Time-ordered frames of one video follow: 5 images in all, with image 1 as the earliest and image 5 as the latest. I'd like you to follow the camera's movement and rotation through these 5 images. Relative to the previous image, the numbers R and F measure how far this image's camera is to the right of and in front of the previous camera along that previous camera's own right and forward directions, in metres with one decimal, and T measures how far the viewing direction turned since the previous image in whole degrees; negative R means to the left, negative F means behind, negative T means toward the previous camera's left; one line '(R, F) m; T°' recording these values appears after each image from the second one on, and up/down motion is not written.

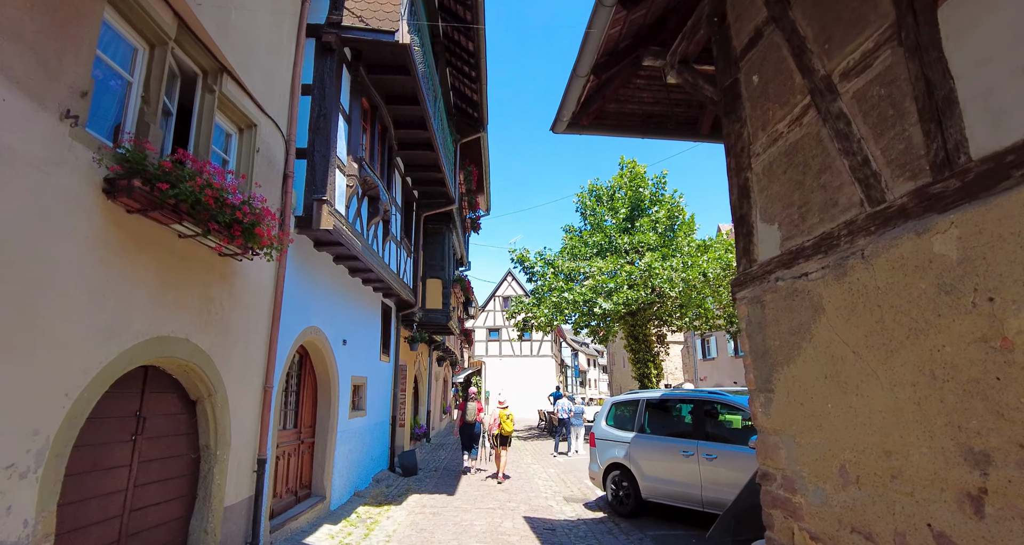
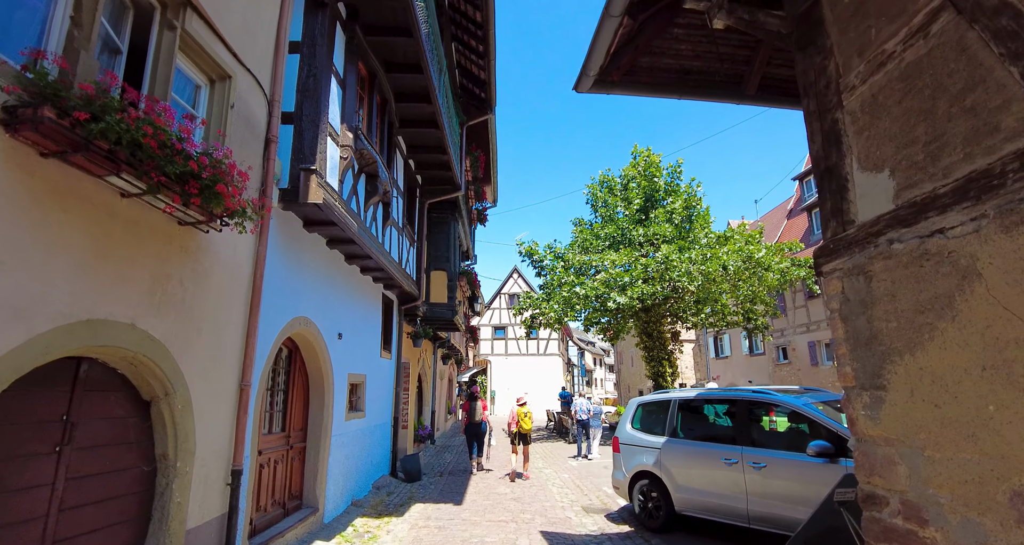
(-0.1, +0.8) m; 0°
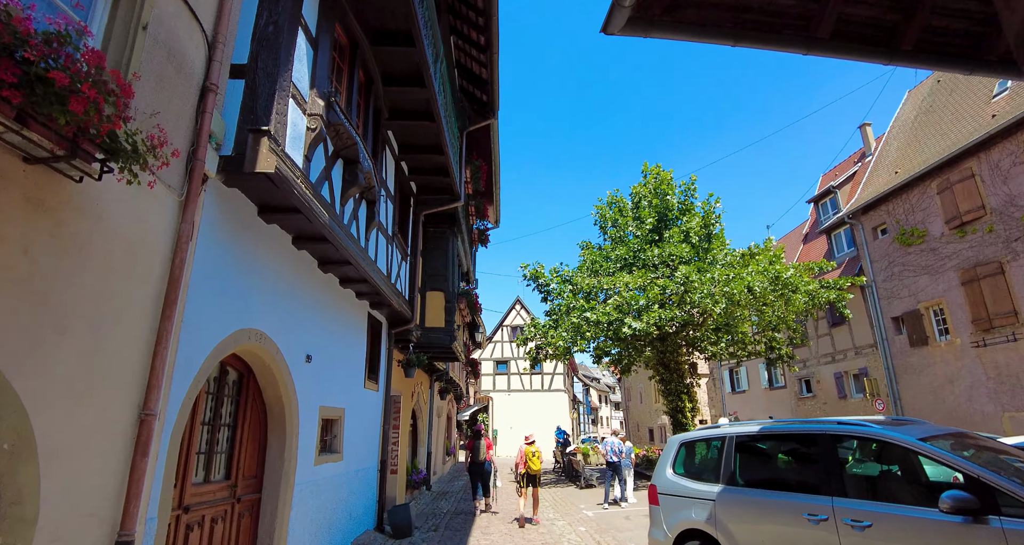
(-0.1, +1.3) m; 0°
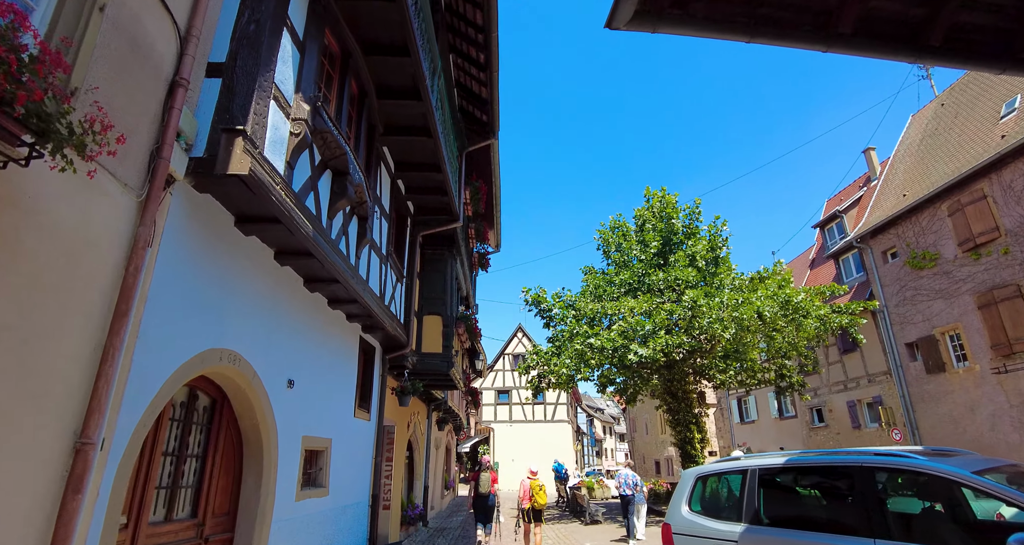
(0.0, +0.4) m; 0°
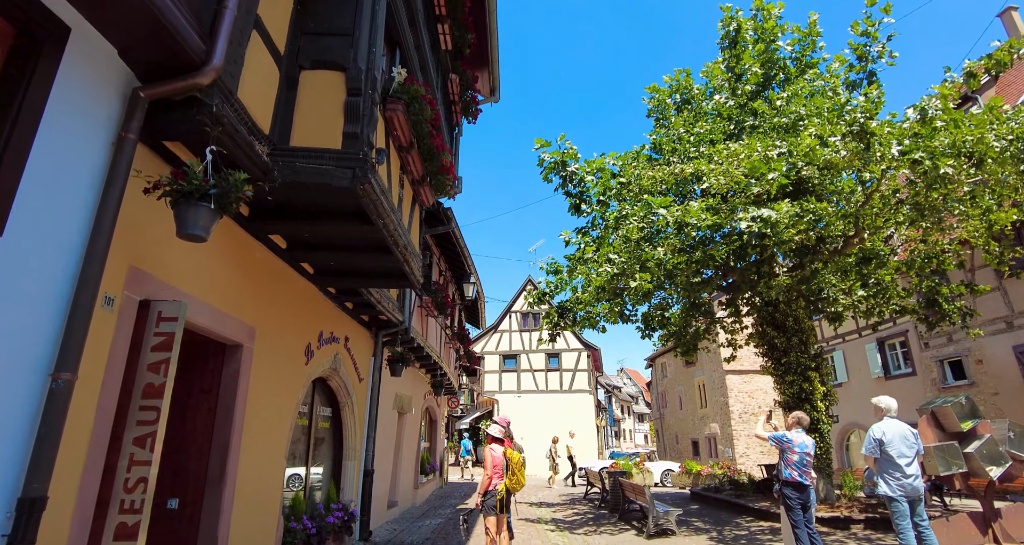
(0.0, +5.9) m; -1°
